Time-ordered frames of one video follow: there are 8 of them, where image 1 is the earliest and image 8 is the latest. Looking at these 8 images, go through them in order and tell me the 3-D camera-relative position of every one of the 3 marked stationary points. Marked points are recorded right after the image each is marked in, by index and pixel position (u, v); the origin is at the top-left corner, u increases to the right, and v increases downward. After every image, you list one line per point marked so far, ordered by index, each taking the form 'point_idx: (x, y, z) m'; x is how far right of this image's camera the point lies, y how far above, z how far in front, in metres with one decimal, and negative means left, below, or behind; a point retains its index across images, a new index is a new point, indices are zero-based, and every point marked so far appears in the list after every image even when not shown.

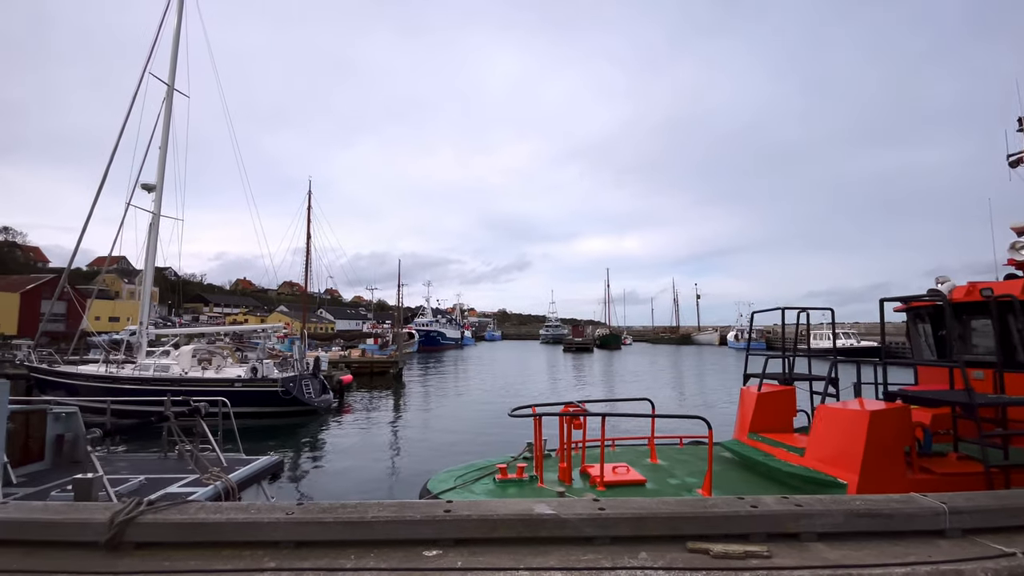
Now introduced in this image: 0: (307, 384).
0: (-7.3, -3.5, +19.3) m
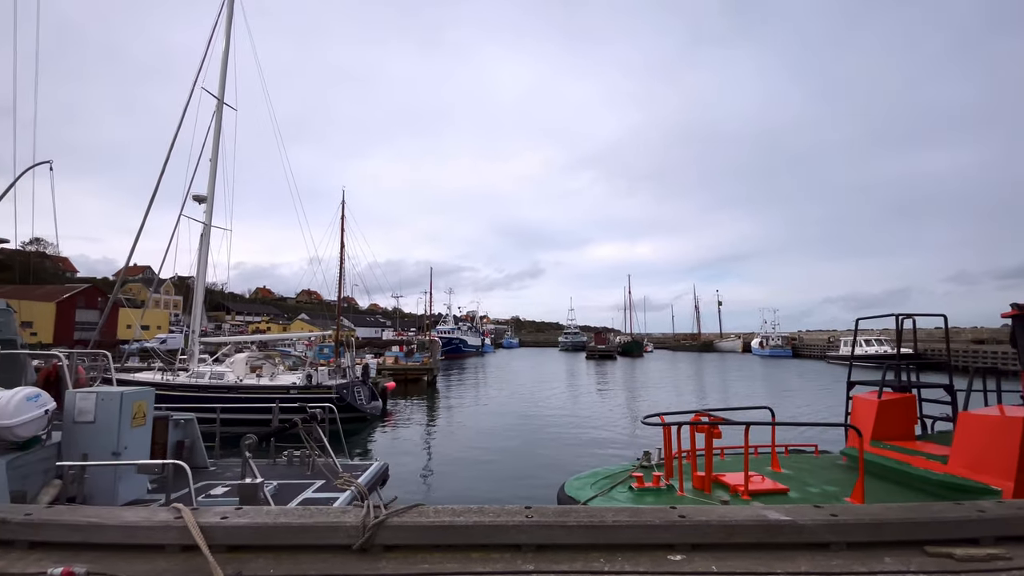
0: (-5.6, -3.8, +19.5) m
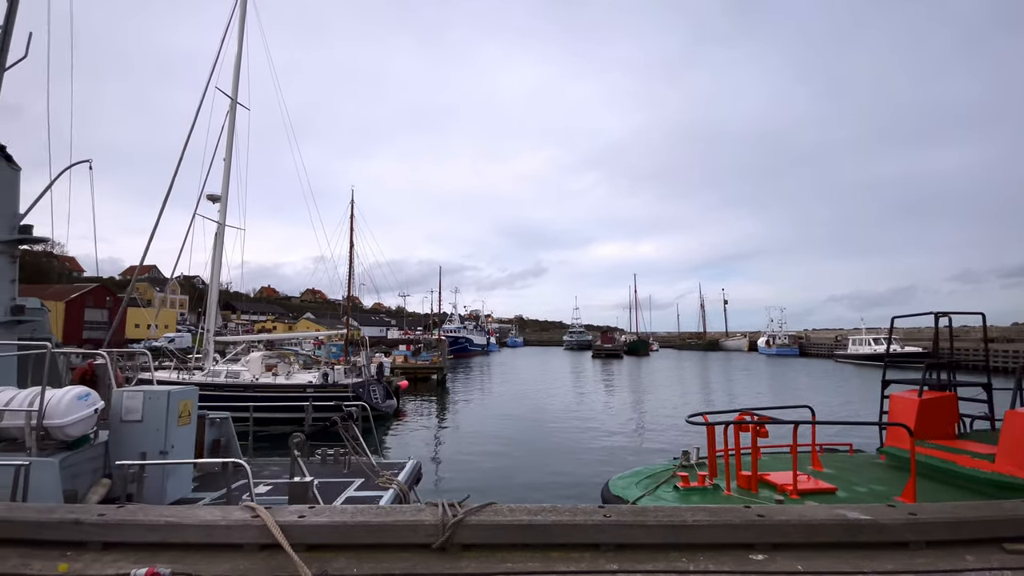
0: (-5.0, -3.7, +19.5) m
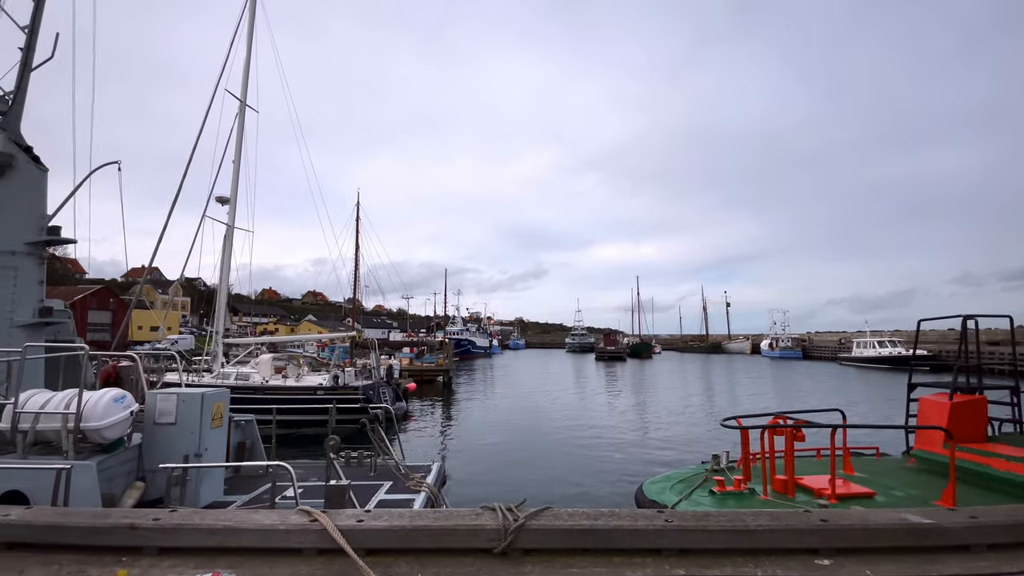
0: (-4.7, -3.8, +19.4) m
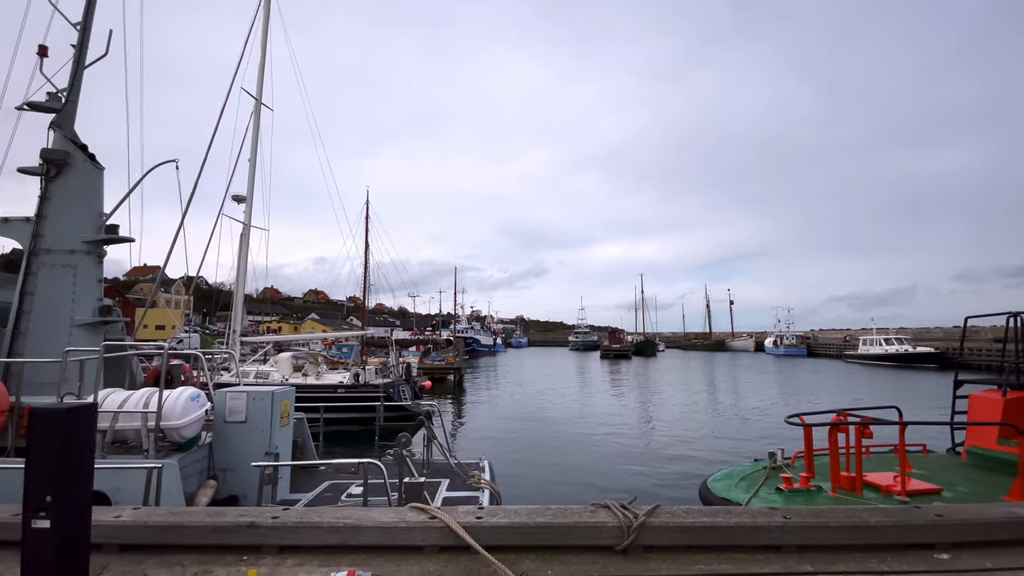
0: (-4.0, -3.7, +19.4) m
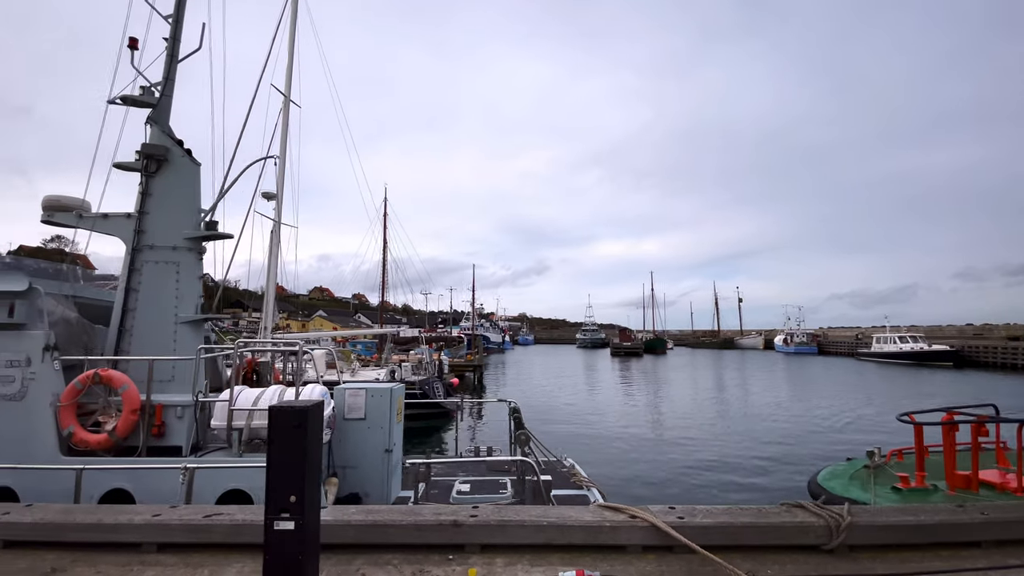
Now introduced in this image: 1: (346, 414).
0: (-2.9, -3.6, +19.4) m
1: (-1.6, -1.2, +5.2) m
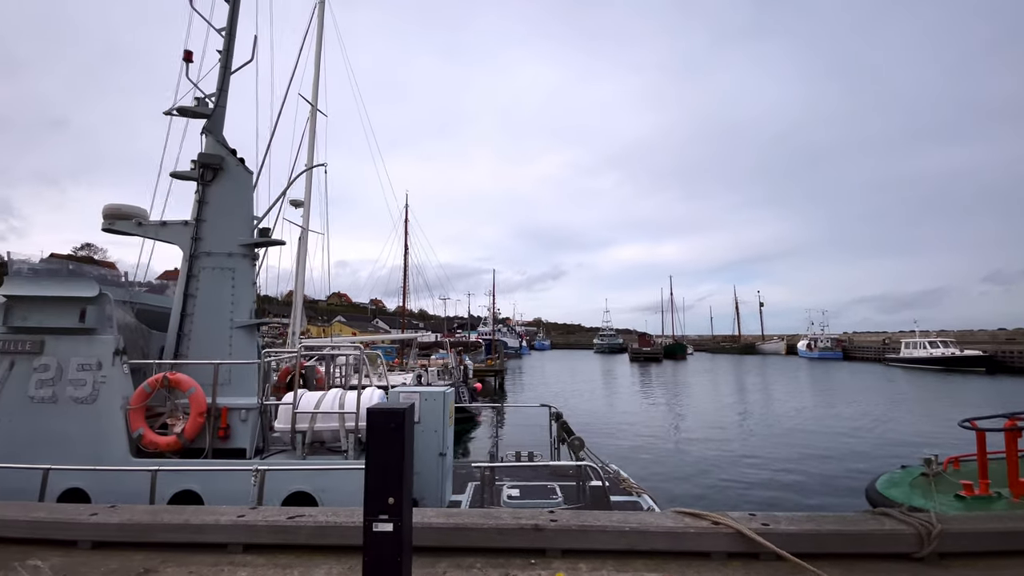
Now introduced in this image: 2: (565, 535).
0: (-1.9, -3.8, +19.5) m
1: (-1.1, -1.3, +5.3) m
2: (+0.3, -1.4, +3.1) m
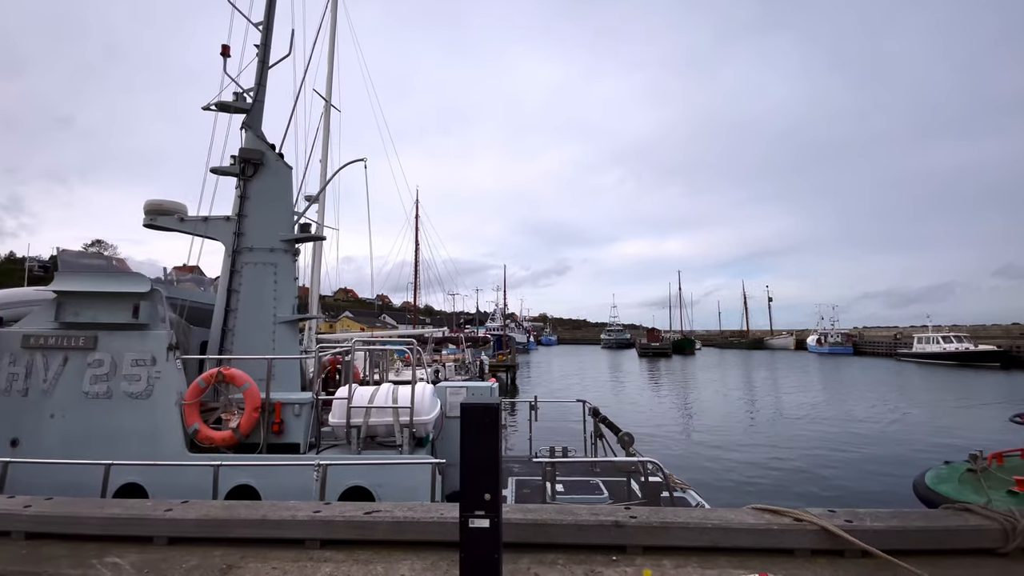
0: (-1.3, -3.7, +19.5) m
1: (-0.6, -1.2, +5.3) m
2: (+0.8, -1.4, +3.1) m
